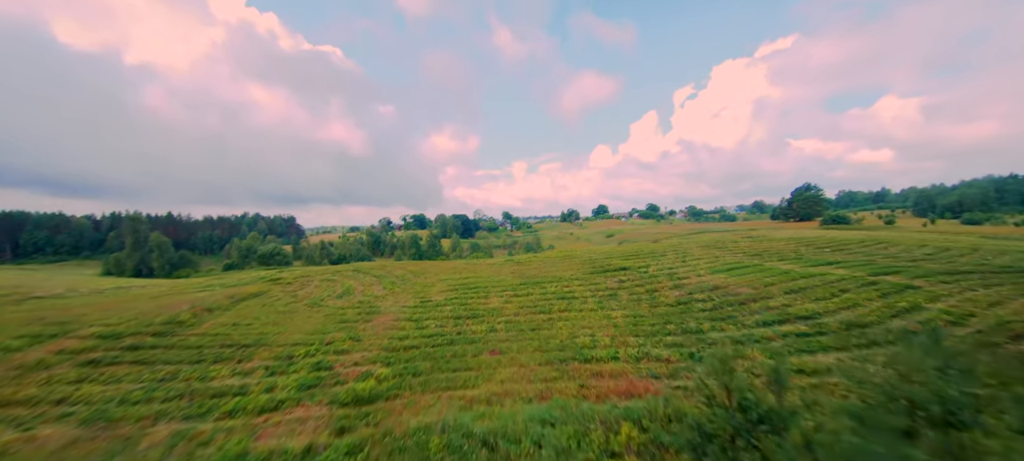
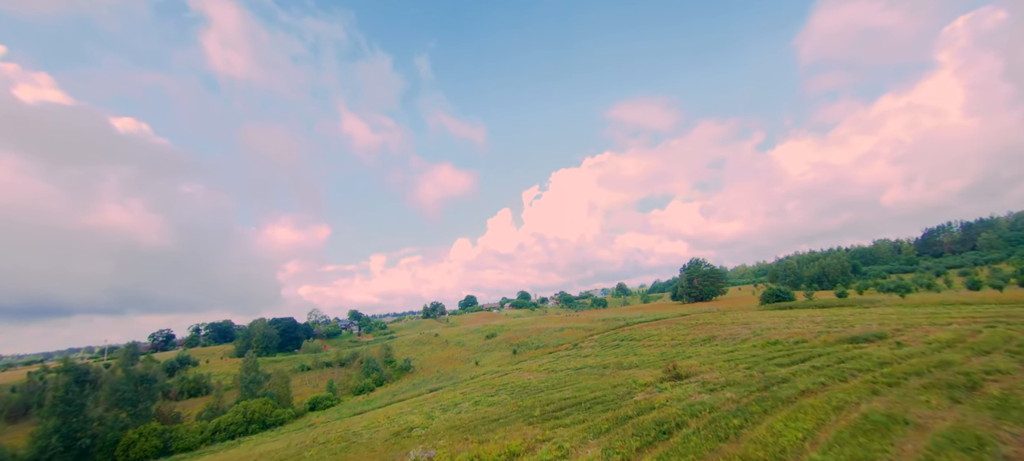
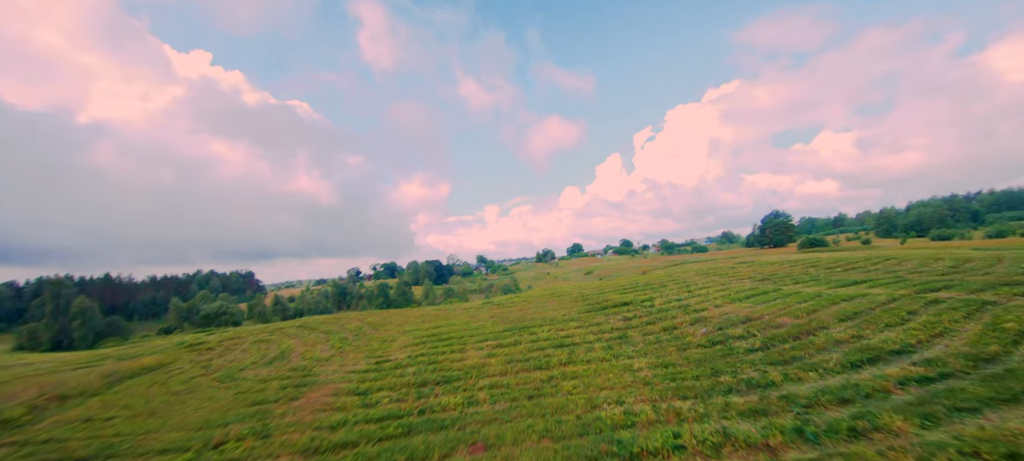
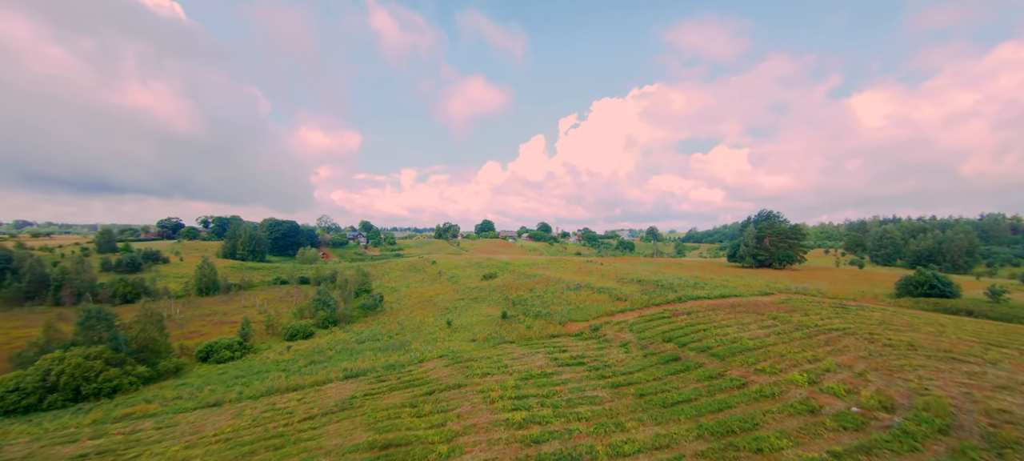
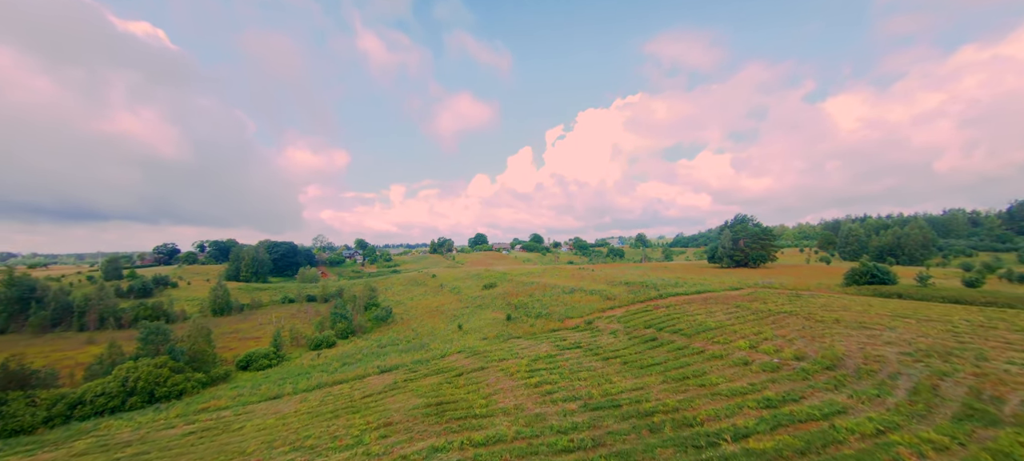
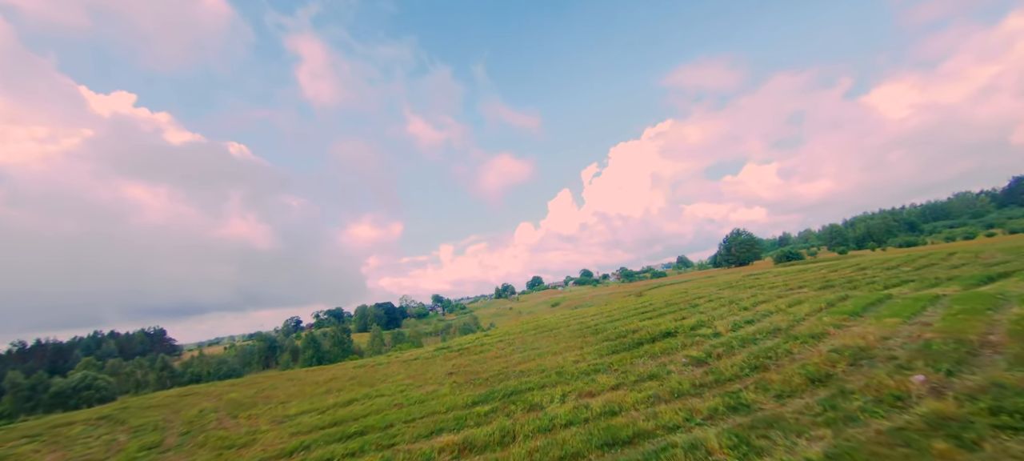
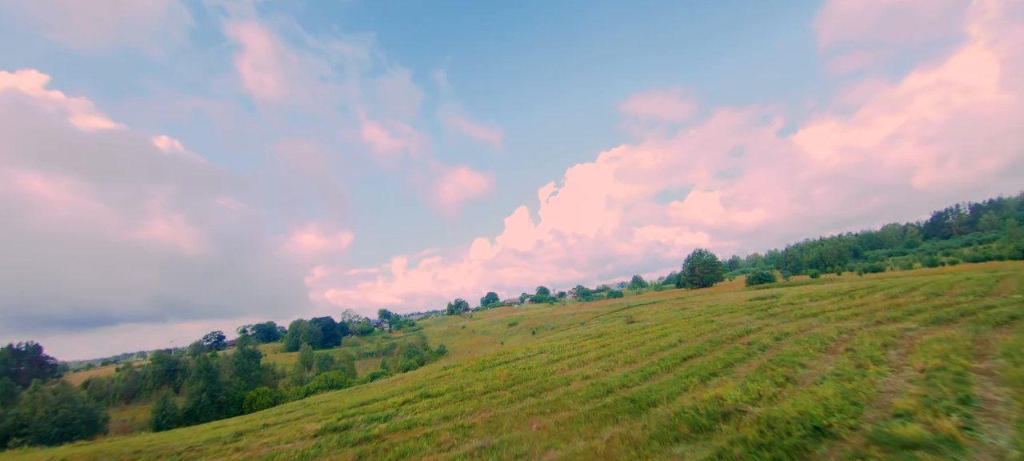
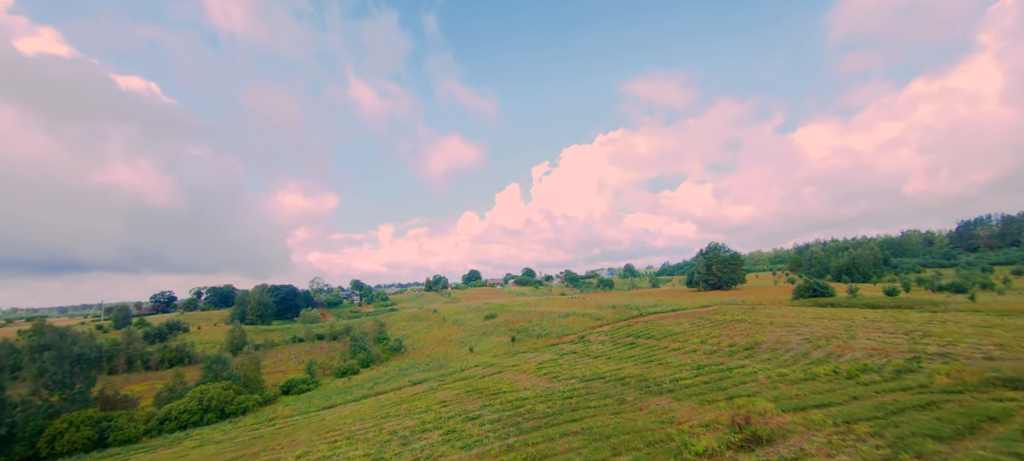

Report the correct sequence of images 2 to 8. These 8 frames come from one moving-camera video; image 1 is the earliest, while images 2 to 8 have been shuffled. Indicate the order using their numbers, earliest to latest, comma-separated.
3, 6, 7, 2, 8, 5, 4
